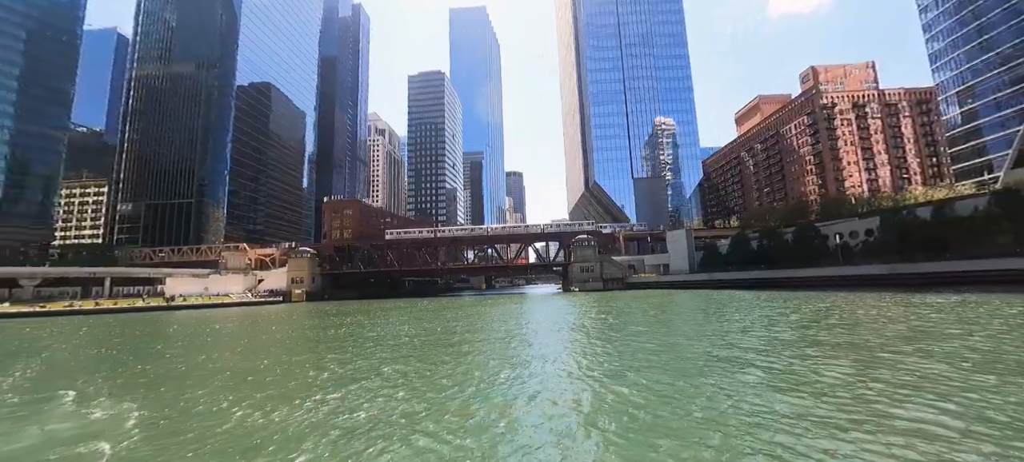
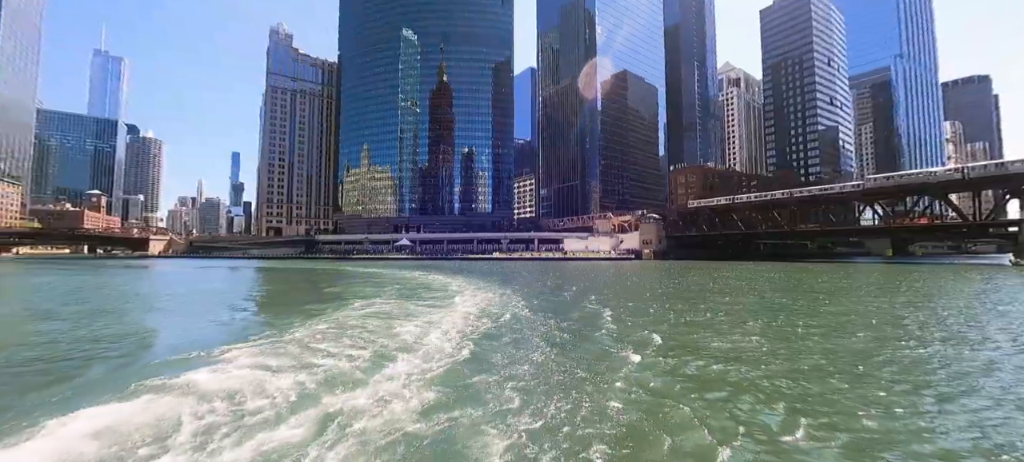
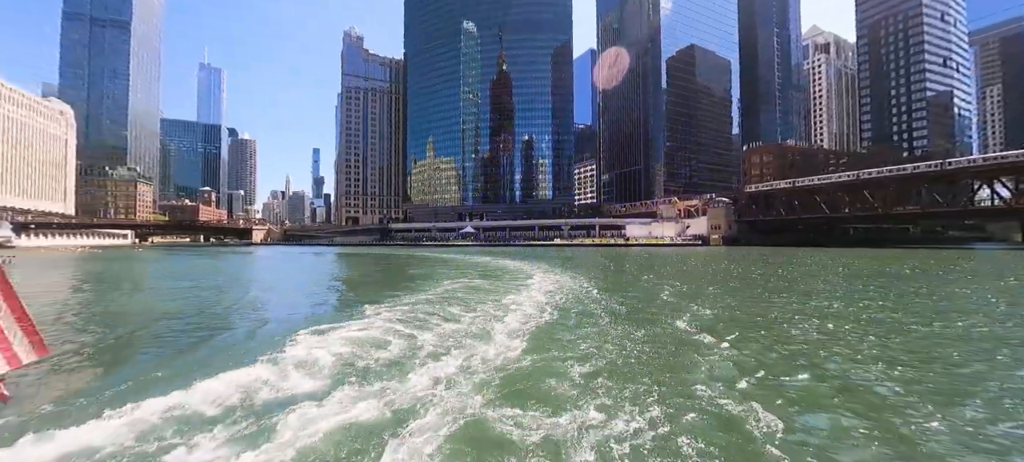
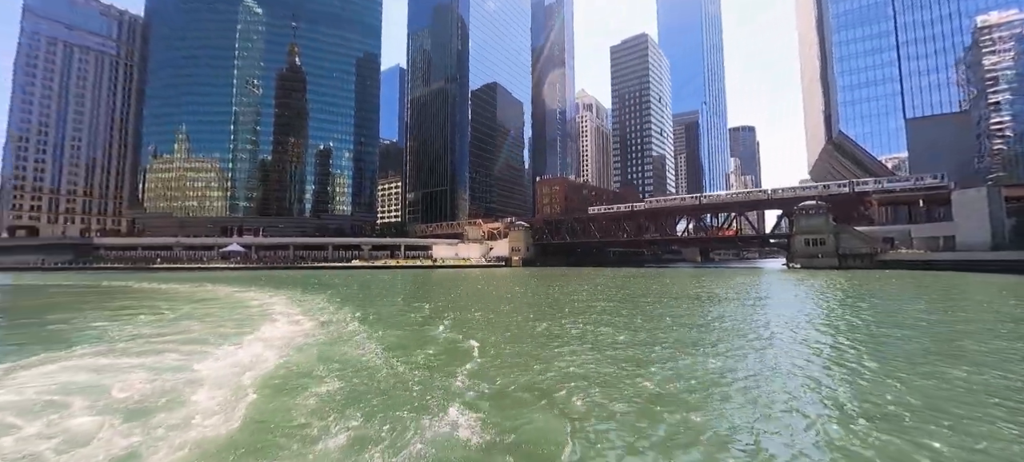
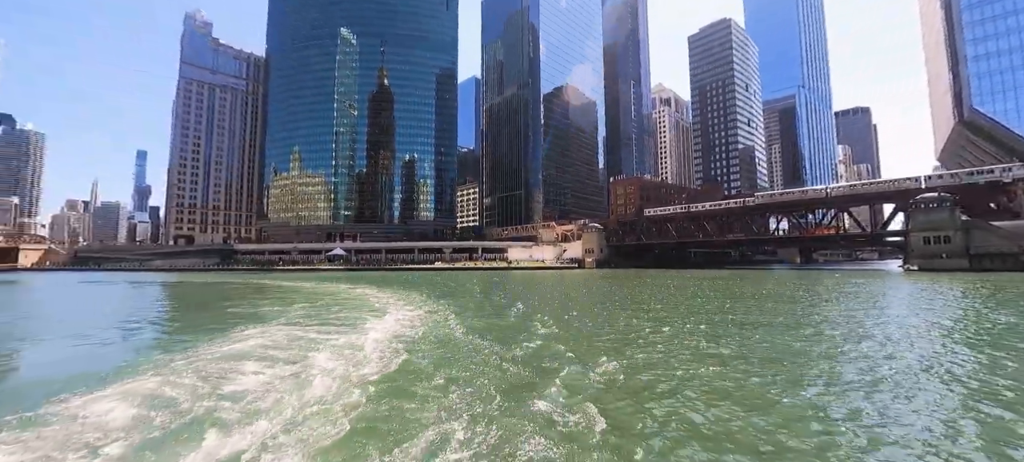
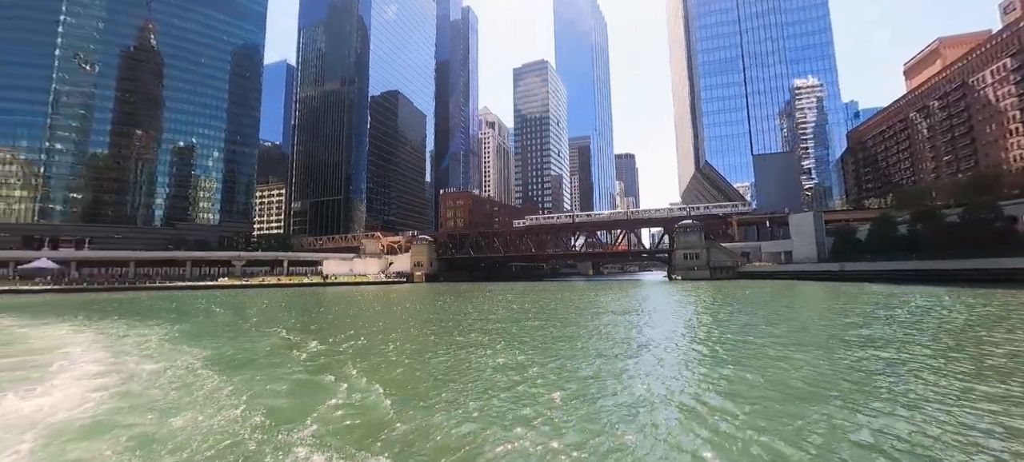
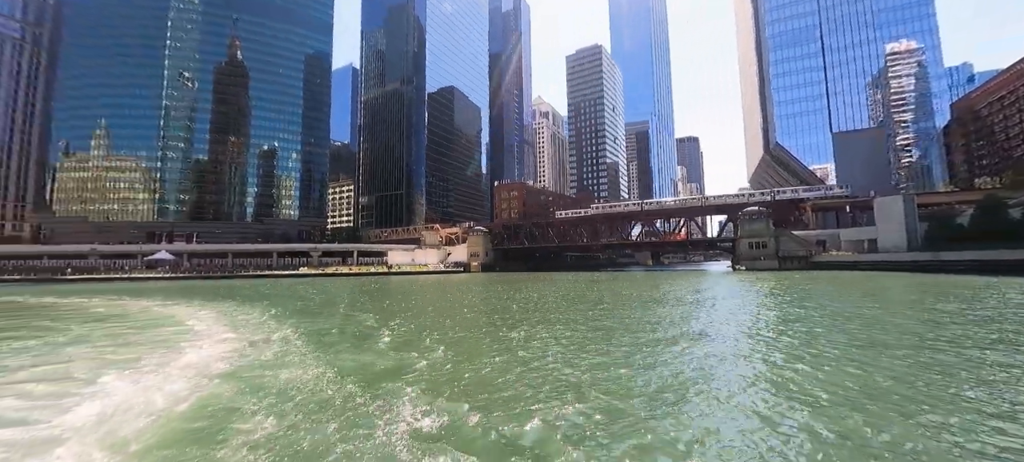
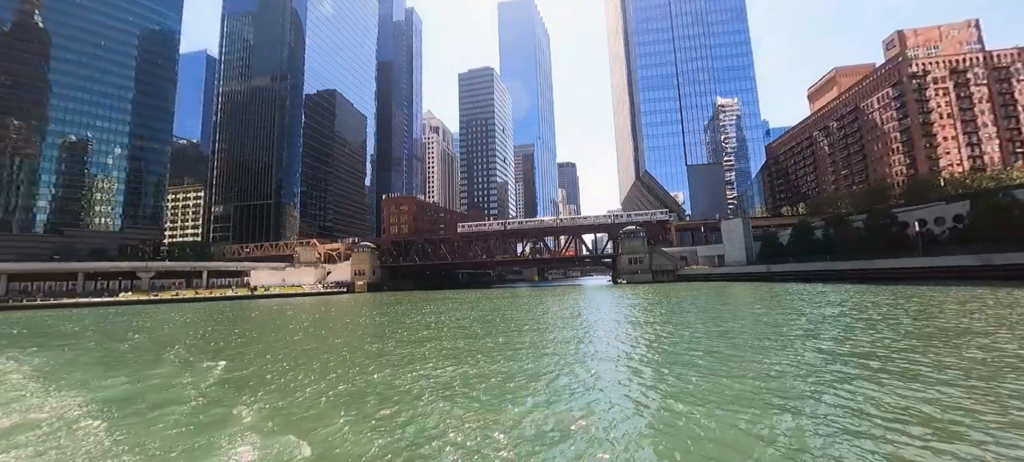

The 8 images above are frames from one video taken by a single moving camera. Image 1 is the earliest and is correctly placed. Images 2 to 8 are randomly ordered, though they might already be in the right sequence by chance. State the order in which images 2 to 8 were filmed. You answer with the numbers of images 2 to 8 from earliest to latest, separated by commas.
8, 6, 7, 4, 5, 2, 3
